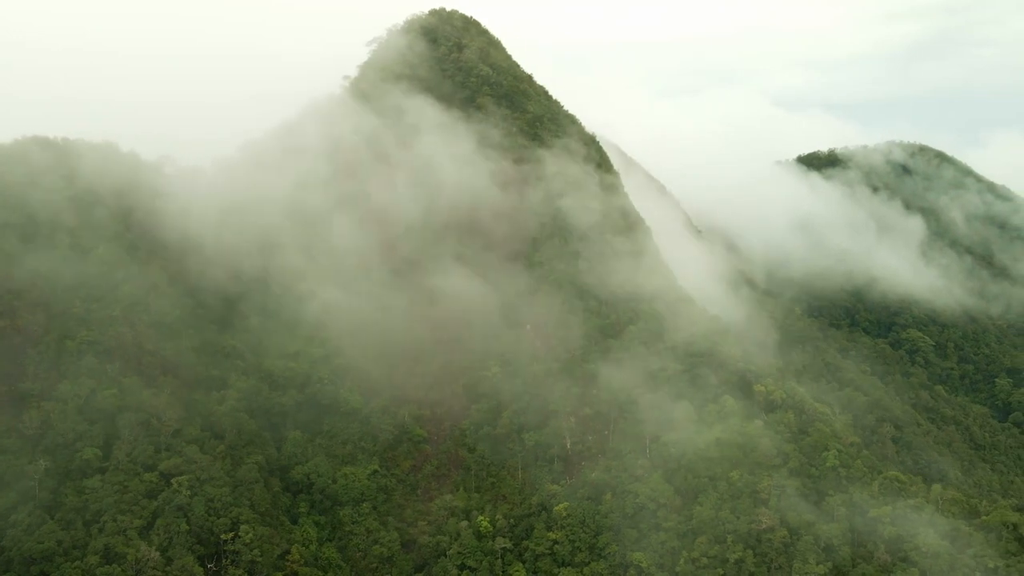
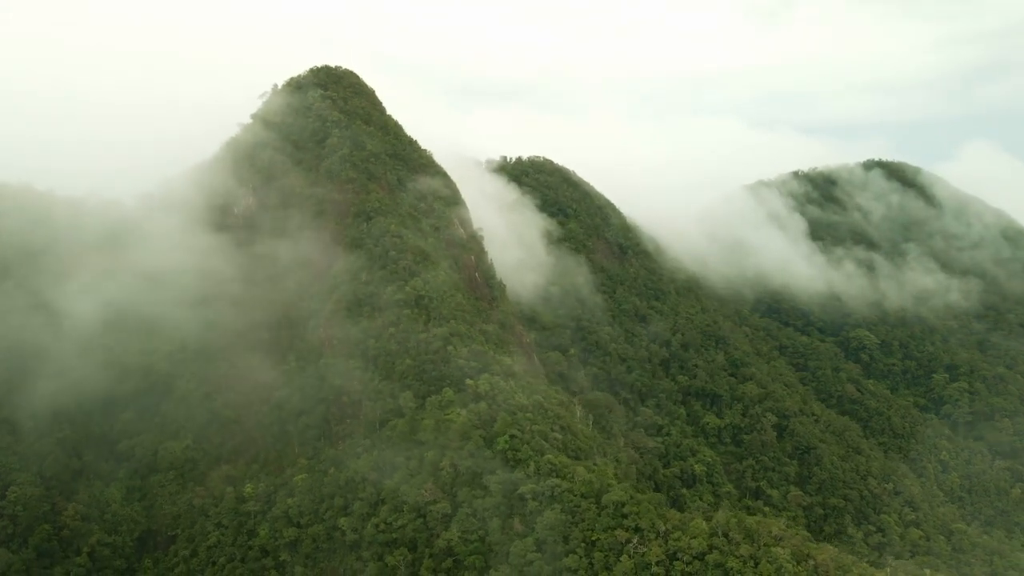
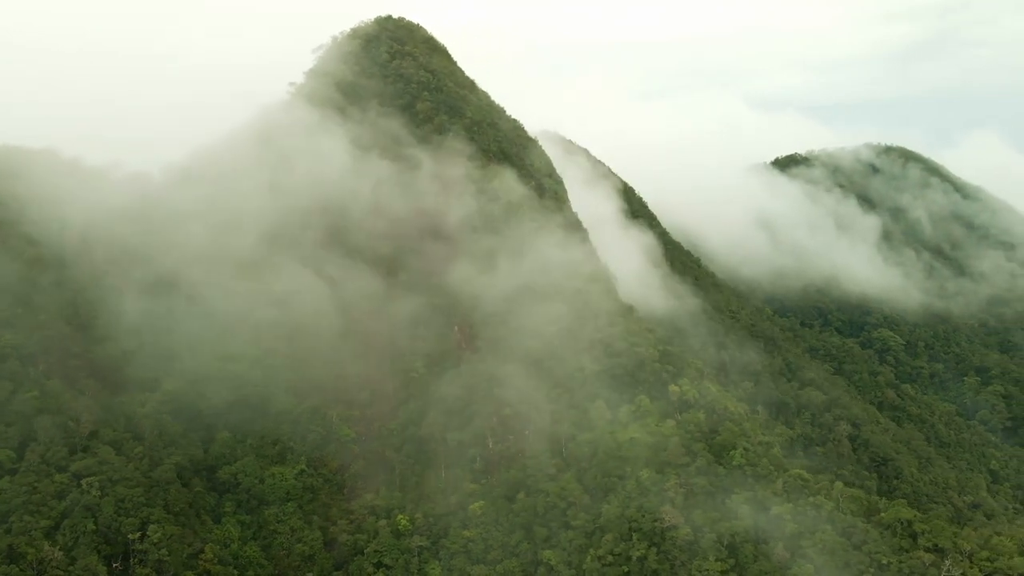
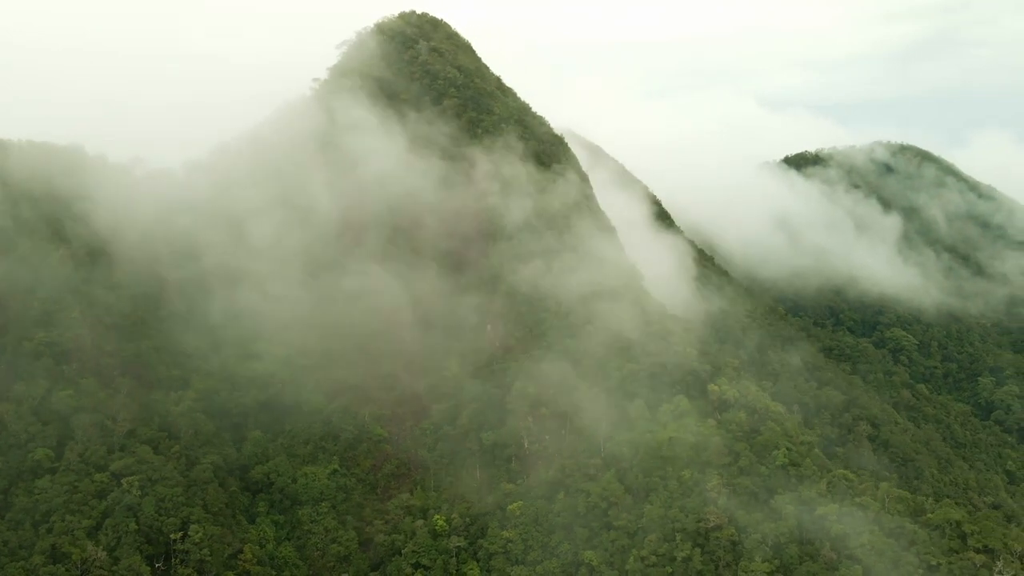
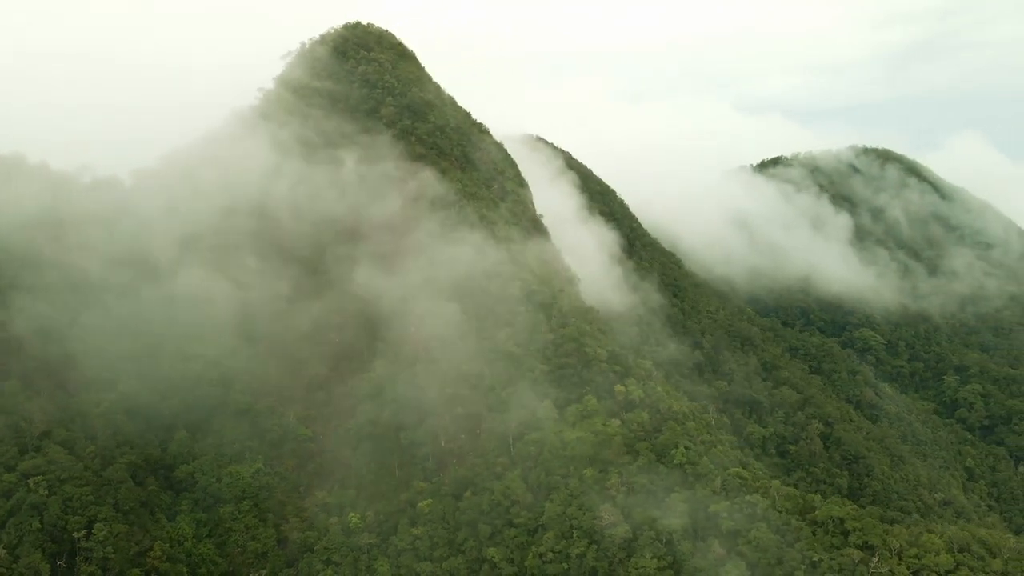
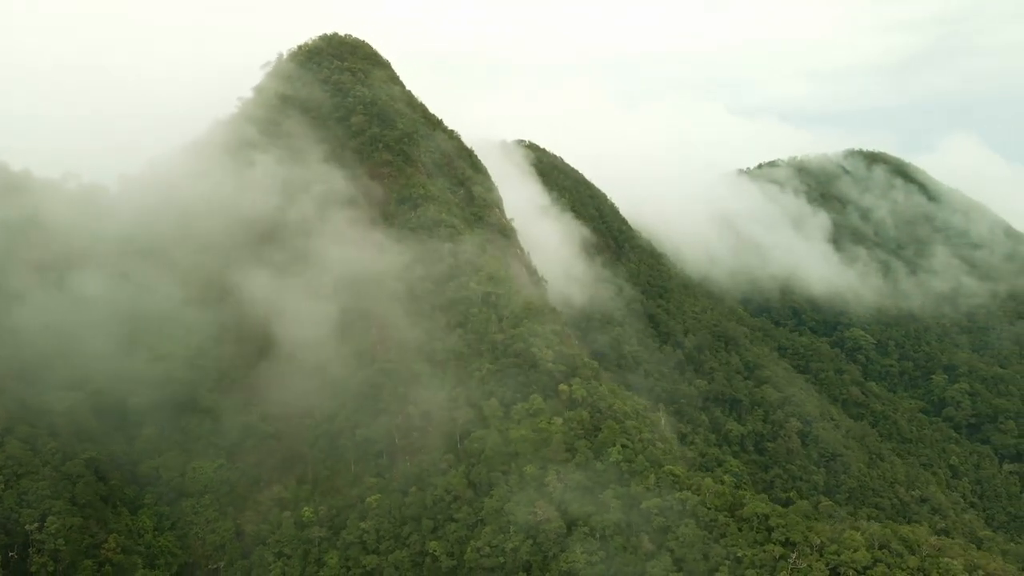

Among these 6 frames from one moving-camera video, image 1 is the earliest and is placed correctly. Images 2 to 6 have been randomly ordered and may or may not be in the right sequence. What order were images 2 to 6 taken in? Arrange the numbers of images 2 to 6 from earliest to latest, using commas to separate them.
4, 3, 5, 6, 2
